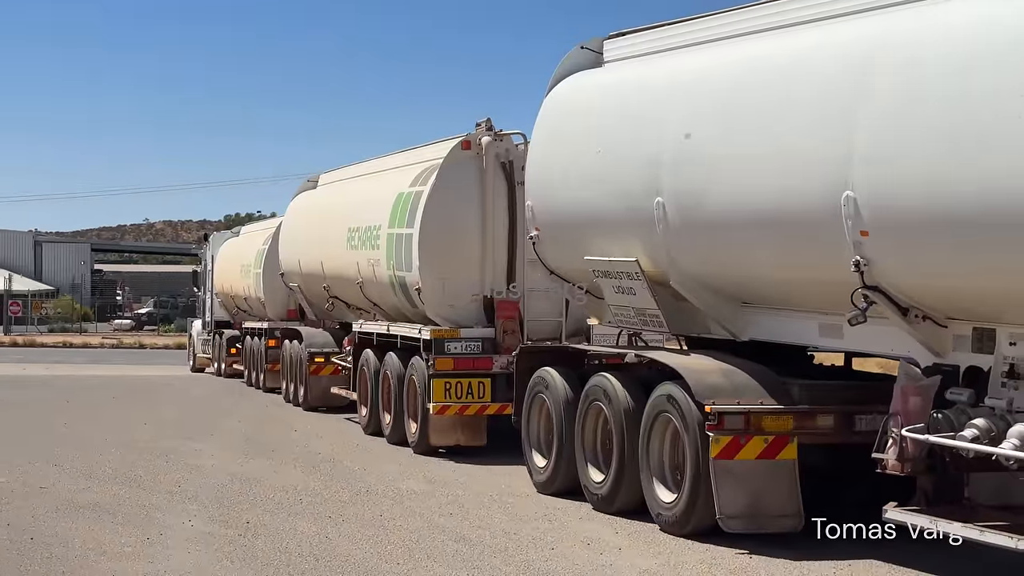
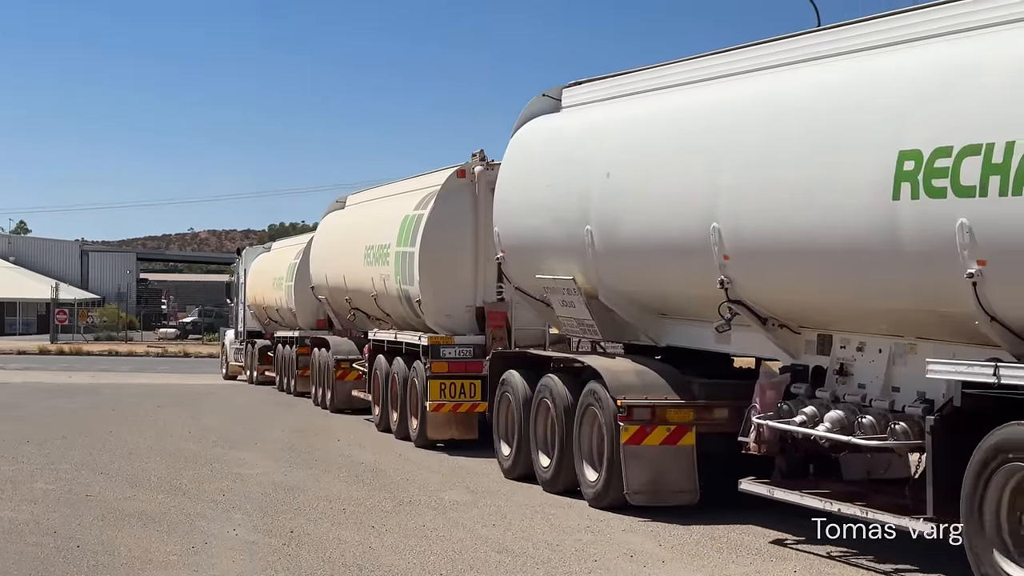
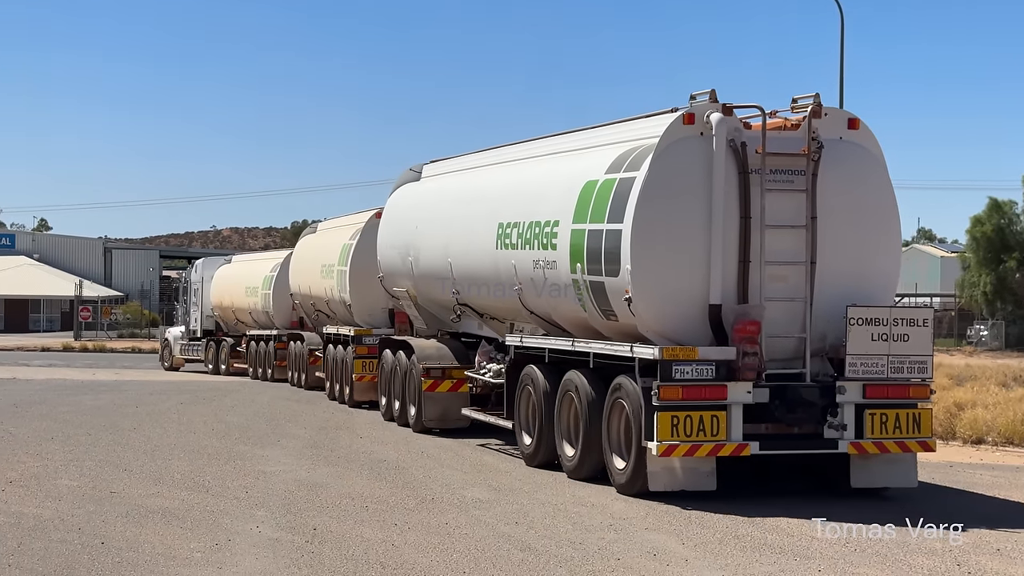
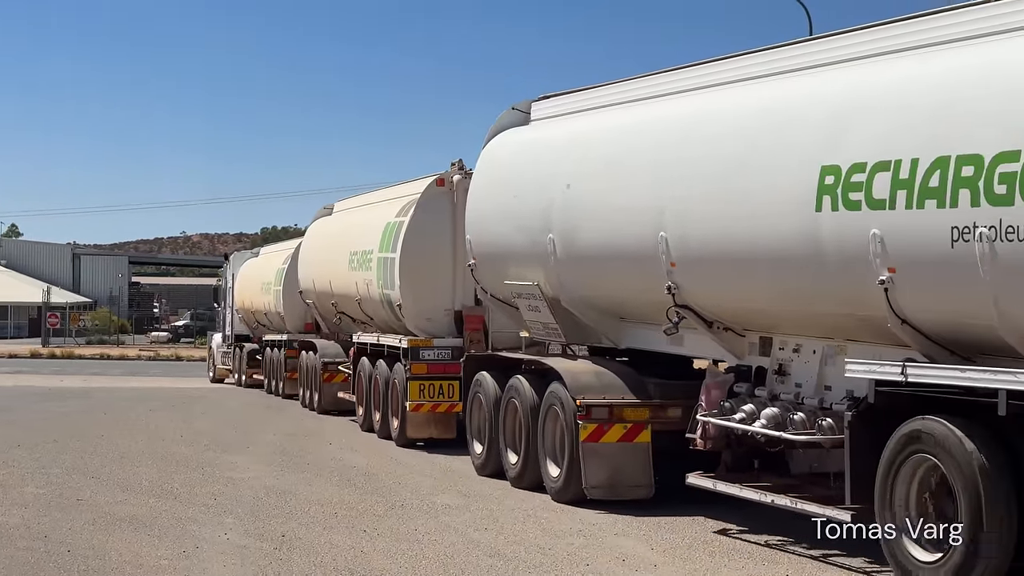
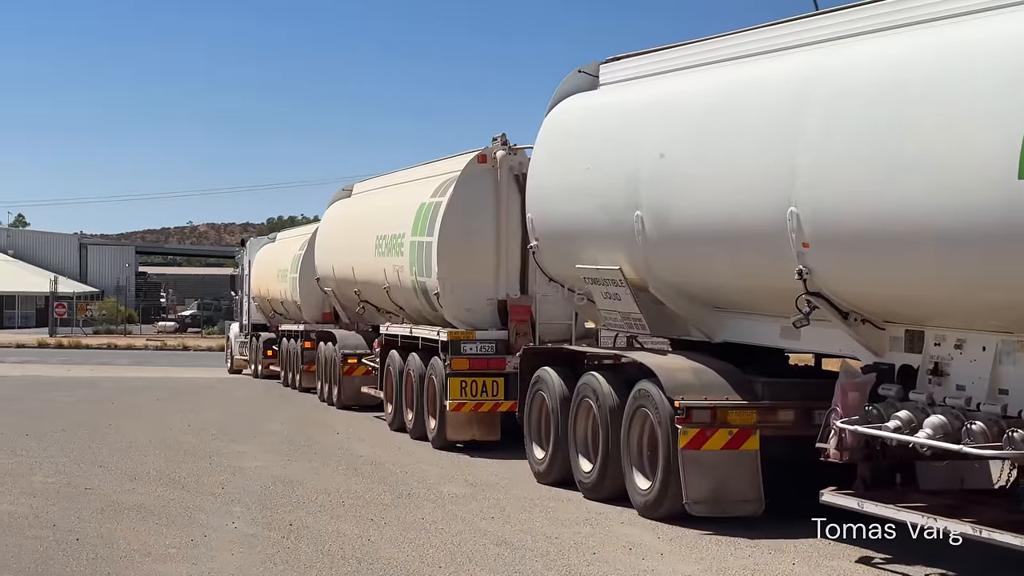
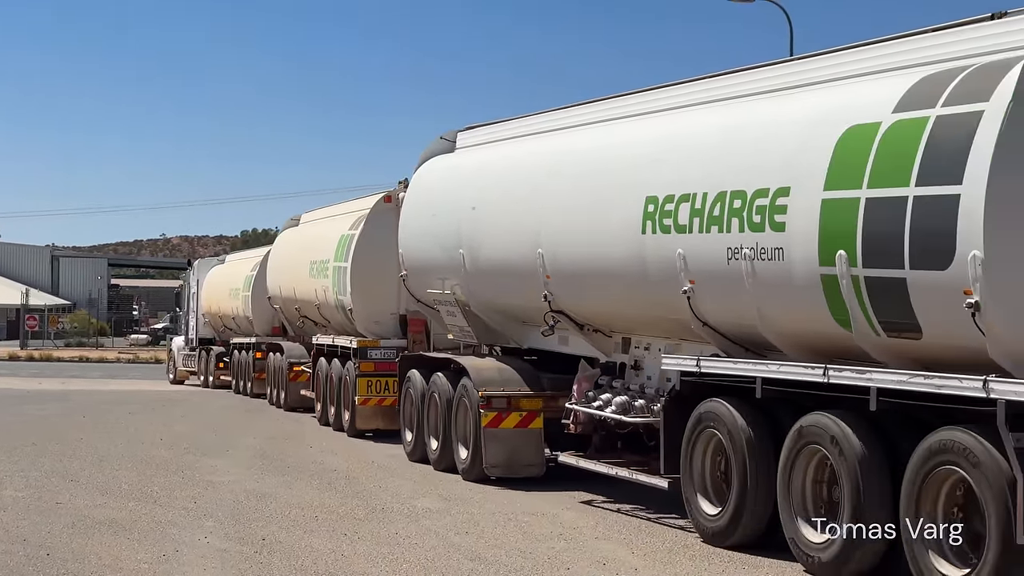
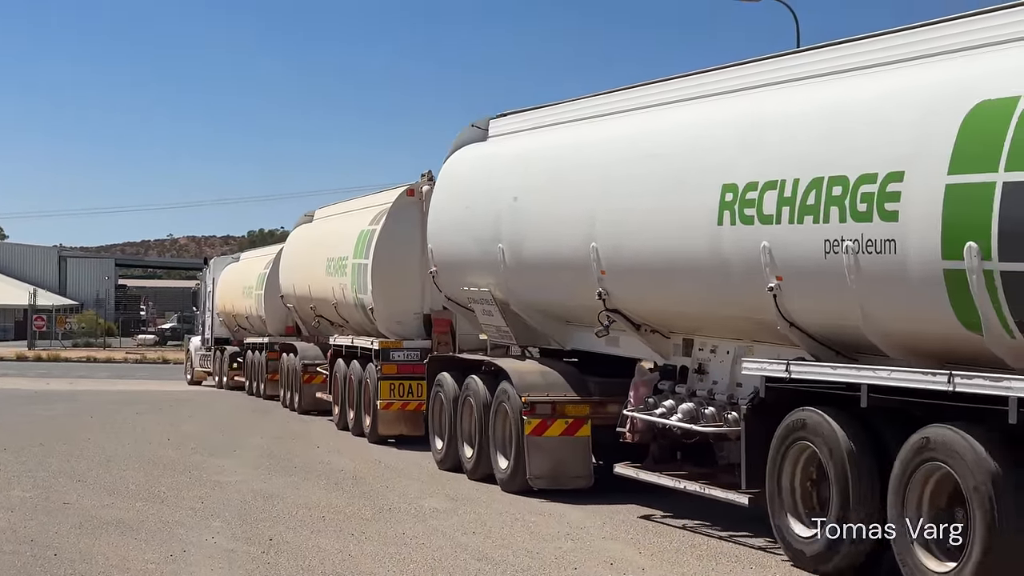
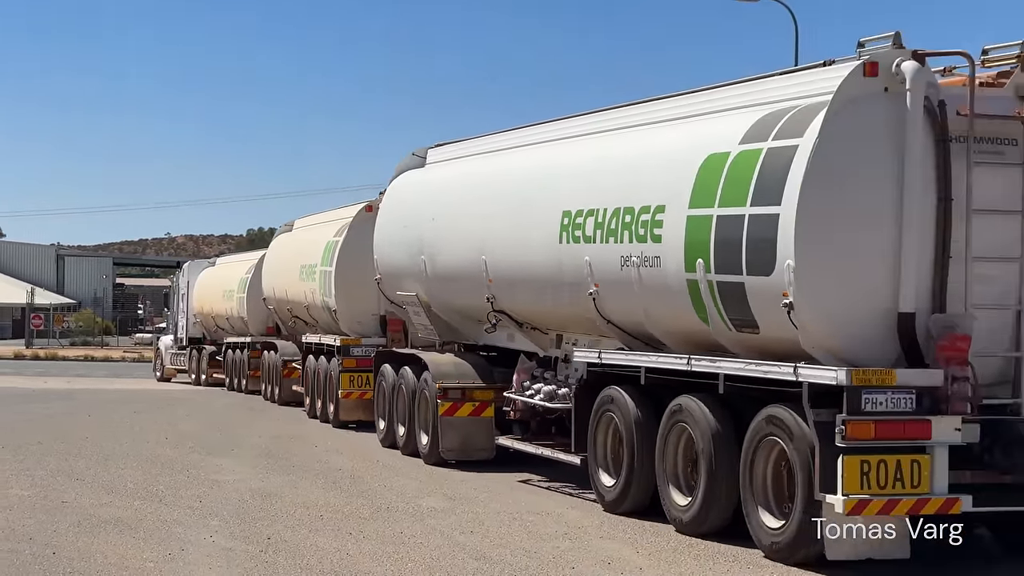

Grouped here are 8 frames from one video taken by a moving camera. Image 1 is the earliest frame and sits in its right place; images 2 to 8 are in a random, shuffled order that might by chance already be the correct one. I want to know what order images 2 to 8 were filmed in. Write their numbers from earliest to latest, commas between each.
5, 2, 4, 7, 6, 8, 3
